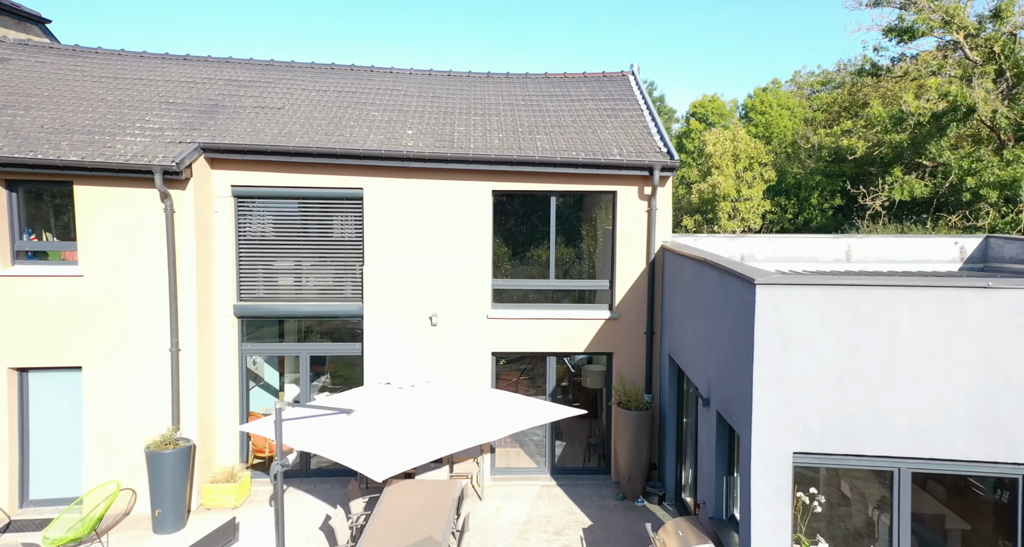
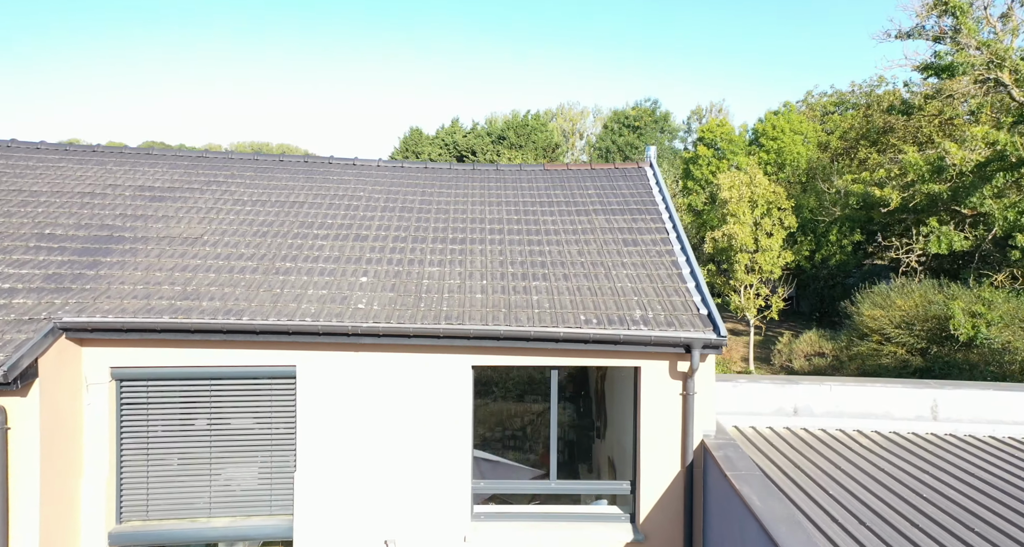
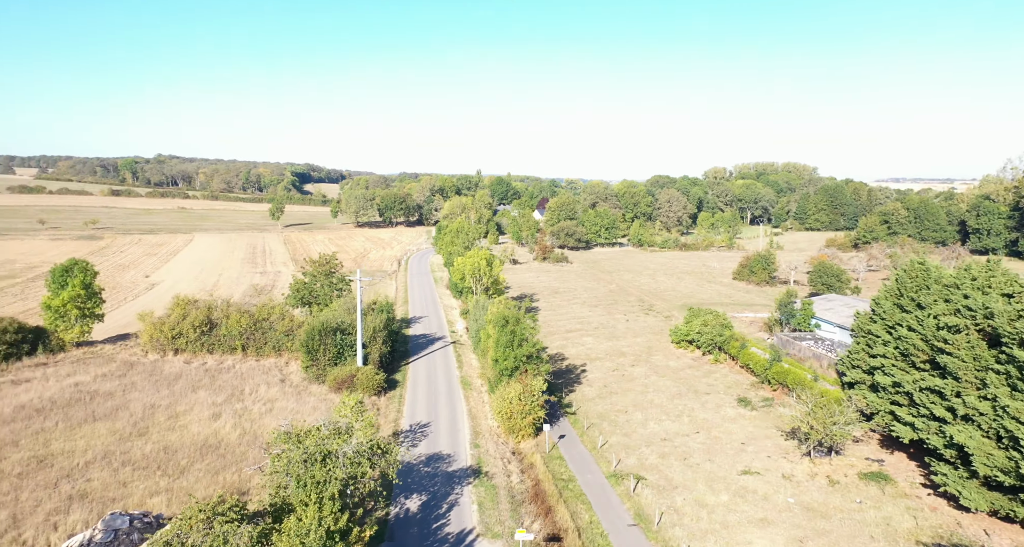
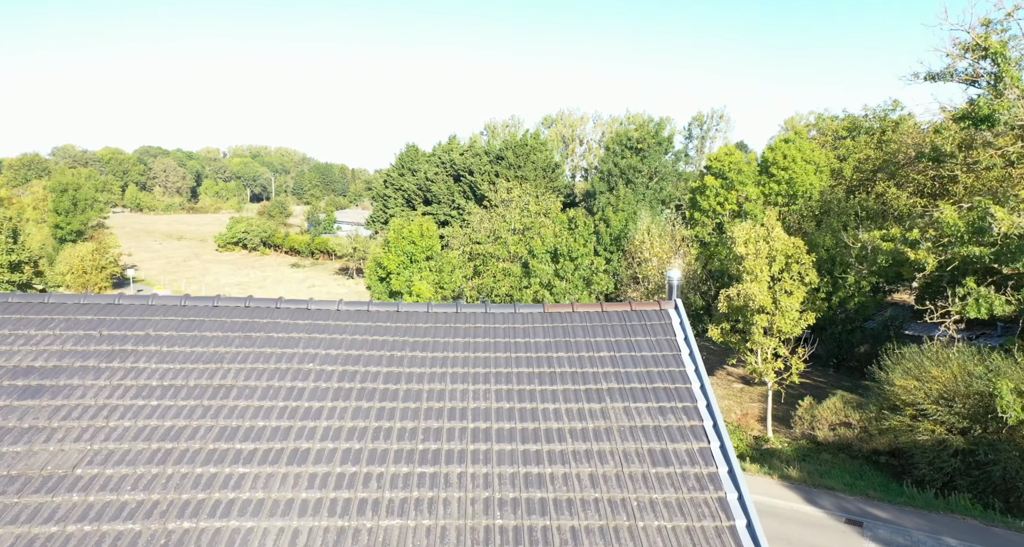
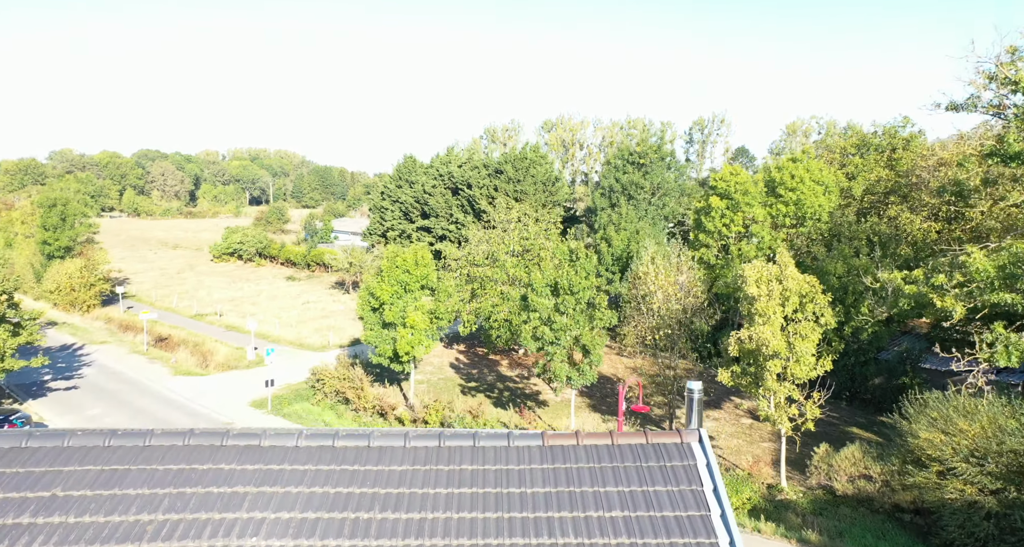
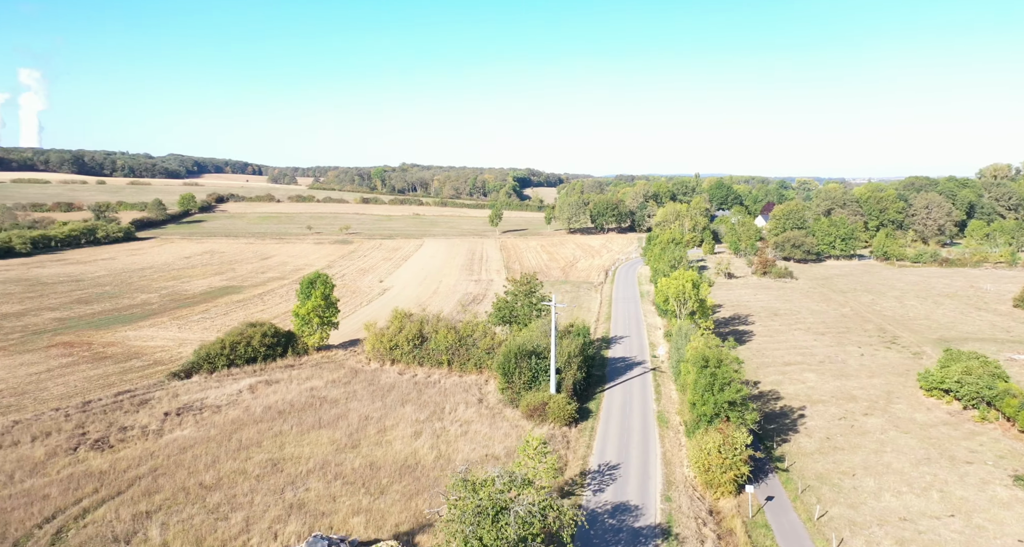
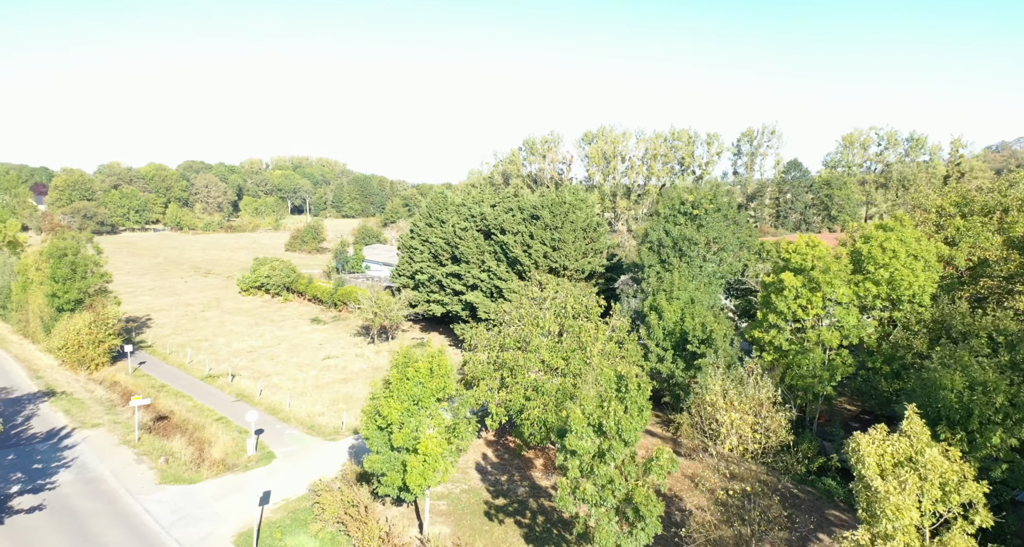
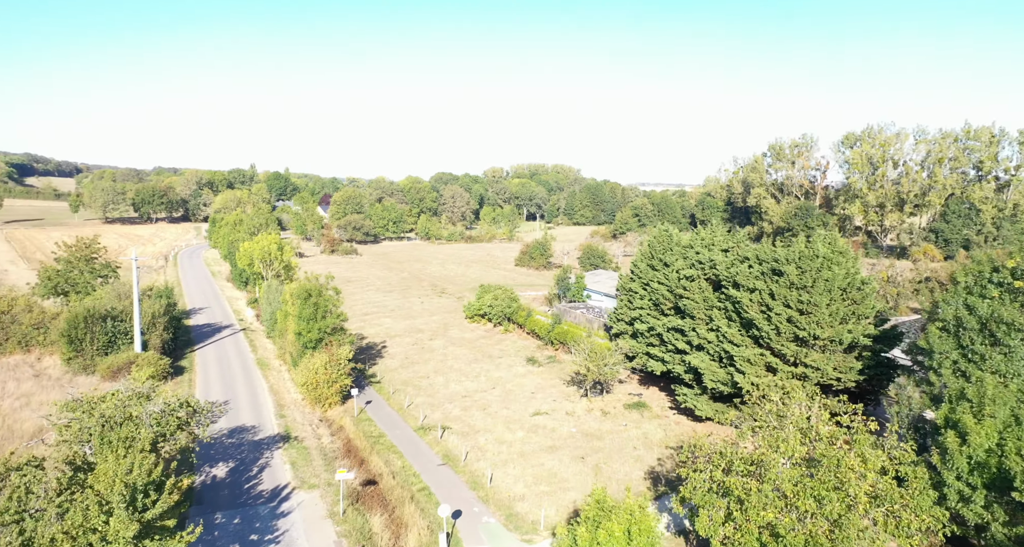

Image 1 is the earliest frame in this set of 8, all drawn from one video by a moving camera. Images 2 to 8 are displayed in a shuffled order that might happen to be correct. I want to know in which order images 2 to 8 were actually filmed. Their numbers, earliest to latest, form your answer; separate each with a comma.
2, 4, 5, 7, 8, 3, 6
